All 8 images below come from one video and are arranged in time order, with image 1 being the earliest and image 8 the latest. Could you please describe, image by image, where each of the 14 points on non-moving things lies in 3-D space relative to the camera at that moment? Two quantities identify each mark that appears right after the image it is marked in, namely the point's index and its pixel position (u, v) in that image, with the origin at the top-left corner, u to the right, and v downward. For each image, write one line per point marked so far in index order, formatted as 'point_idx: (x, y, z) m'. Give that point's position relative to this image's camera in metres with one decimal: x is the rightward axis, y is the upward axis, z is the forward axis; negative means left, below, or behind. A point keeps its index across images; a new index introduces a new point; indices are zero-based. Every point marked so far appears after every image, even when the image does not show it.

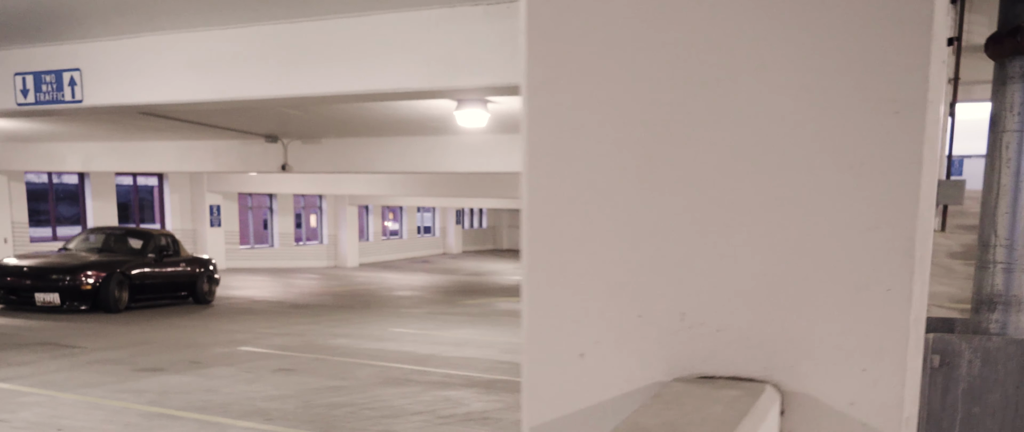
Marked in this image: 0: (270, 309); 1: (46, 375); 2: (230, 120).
0: (-4.1, -1.6, +10.6) m
1: (-4.2, -1.4, +5.5) m
2: (-4.4, +1.4, +9.7) m
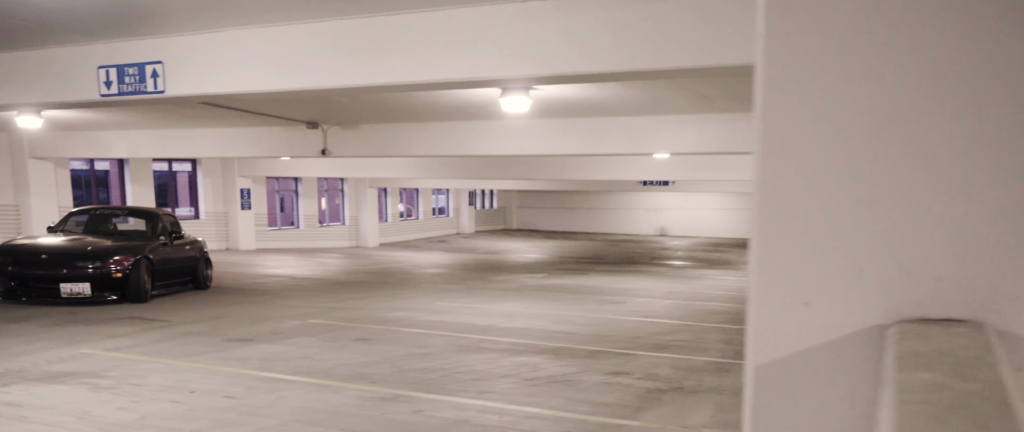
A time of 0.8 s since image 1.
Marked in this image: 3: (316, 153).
0: (-3.4, -1.2, +10.8) m
1: (-3.3, -1.2, +5.7) m
2: (-3.7, +1.7, +9.8) m
3: (-3.5, +1.2, +11.8) m
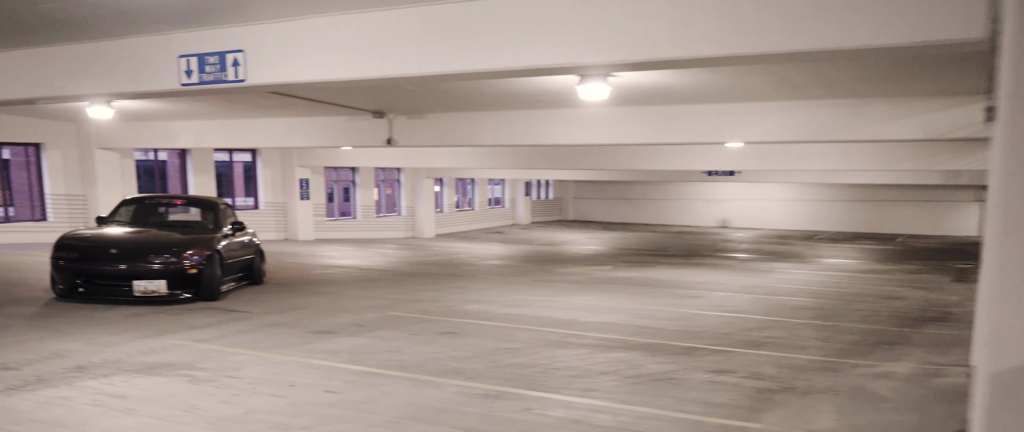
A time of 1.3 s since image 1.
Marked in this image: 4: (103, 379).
0: (-2.2, -1.0, +10.6) m
1: (-2.4, -1.1, +5.5) m
2: (-2.5, +1.9, +9.6) m
3: (-2.2, +1.4, +11.6) m
4: (-2.7, -1.1, +4.1) m
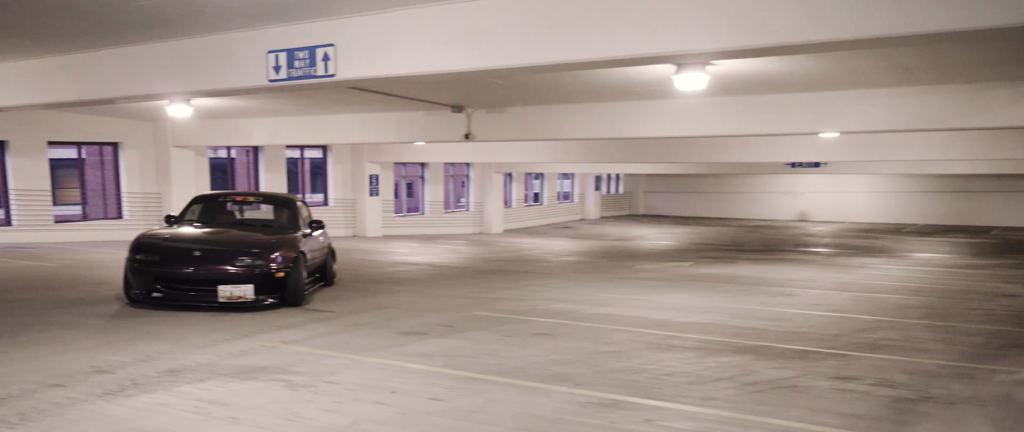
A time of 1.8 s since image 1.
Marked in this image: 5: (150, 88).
0: (-0.9, -0.9, +10.3) m
1: (-1.5, -1.0, +5.2) m
2: (-1.4, +1.9, +9.3) m
3: (-0.9, +1.5, +11.3) m
4: (-2.0, -1.0, +3.8) m
5: (-4.1, +1.5, +7.0) m
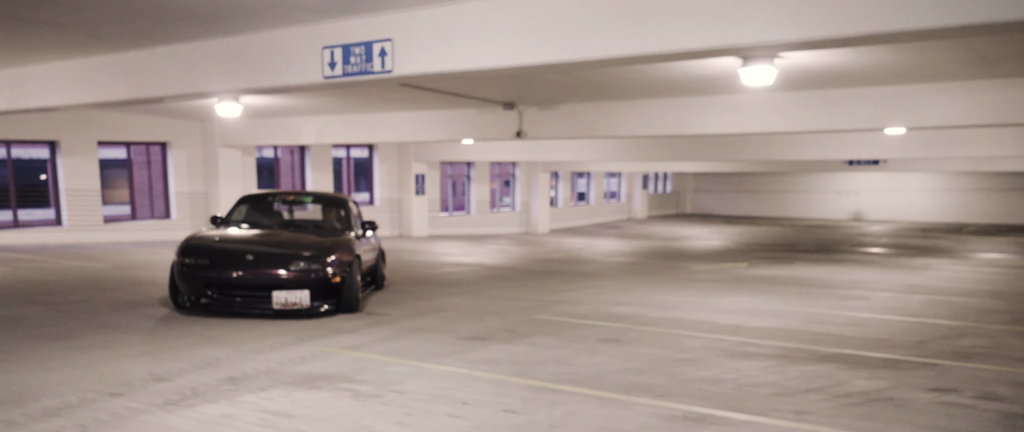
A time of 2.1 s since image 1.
0: (-0.1, -0.9, +10.0) m
1: (-1.0, -1.0, +5.0) m
2: (-0.6, +1.9, +9.0) m
3: (0.0, +1.5, +11.0) m
4: (-1.5, -1.0, +3.6) m
5: (-3.5, +1.5, +6.9) m
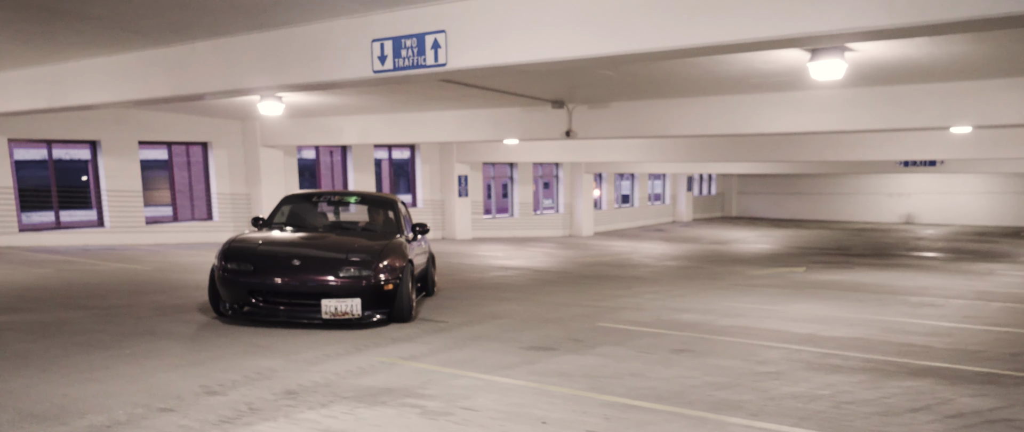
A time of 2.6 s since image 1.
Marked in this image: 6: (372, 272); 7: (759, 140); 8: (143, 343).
0: (+0.6, -1.0, +9.6) m
1: (-0.5, -1.0, +4.6) m
2: (+0.1, +1.9, +8.7) m
3: (+0.8, +1.4, +10.6) m
4: (-1.0, -1.0, +3.3) m
5: (-2.9, +1.4, +6.7) m
6: (-1.2, -0.5, +5.3) m
7: (+5.4, +1.7, +13.4) m
8: (-2.8, -1.0, +4.6) m
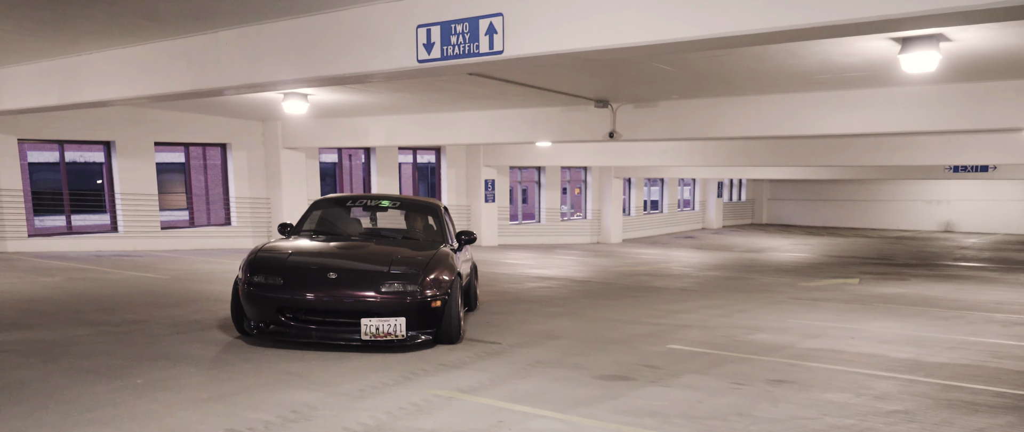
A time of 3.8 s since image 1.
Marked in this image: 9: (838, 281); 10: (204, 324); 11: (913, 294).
0: (+1.2, -1.0, +8.9) m
1: (0.0, -1.1, +3.9) m
2: (+0.6, +1.8, +8.0) m
3: (+1.4, +1.3, +9.9) m
4: (-0.6, -1.0, +2.6) m
5: (-2.4, +1.4, +6.1) m
6: (-0.7, -0.5, +4.7) m
7: (+6.1, +1.5, +12.7) m
8: (-2.3, -1.0, +4.0) m
9: (+6.0, -1.2, +11.2) m
10: (-2.9, -1.0, +5.7) m
11: (+6.3, -1.3, +9.5) m
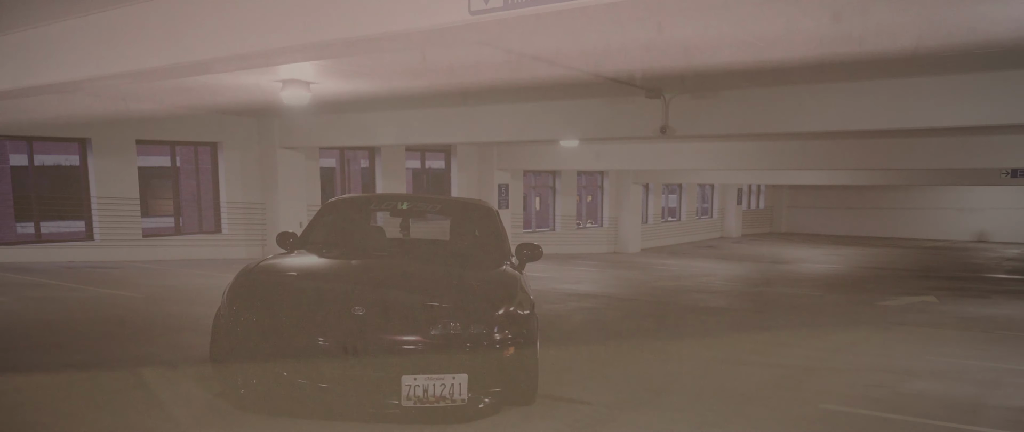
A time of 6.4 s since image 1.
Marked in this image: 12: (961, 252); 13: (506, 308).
0: (+1.7, -1.1, +7.4) m
1: (+0.6, -1.1, +2.5) m
2: (+1.2, +1.7, +6.6) m
3: (+1.9, +1.2, +8.5) m
4: (0.0, -1.1, +1.1) m
5: (-1.8, +1.3, +4.6) m
6: (-0.2, -0.6, +3.2) m
7: (+6.6, +1.4, +11.3) m
8: (-1.7, -1.0, +2.5) m
9: (+6.5, -1.3, +9.8) m
10: (-2.3, -1.0, +4.2) m
11: (+6.8, -1.4, +8.0) m
12: (+14.7, -1.2, +19.9) m
13: (0.0, -0.5, +3.4) m
